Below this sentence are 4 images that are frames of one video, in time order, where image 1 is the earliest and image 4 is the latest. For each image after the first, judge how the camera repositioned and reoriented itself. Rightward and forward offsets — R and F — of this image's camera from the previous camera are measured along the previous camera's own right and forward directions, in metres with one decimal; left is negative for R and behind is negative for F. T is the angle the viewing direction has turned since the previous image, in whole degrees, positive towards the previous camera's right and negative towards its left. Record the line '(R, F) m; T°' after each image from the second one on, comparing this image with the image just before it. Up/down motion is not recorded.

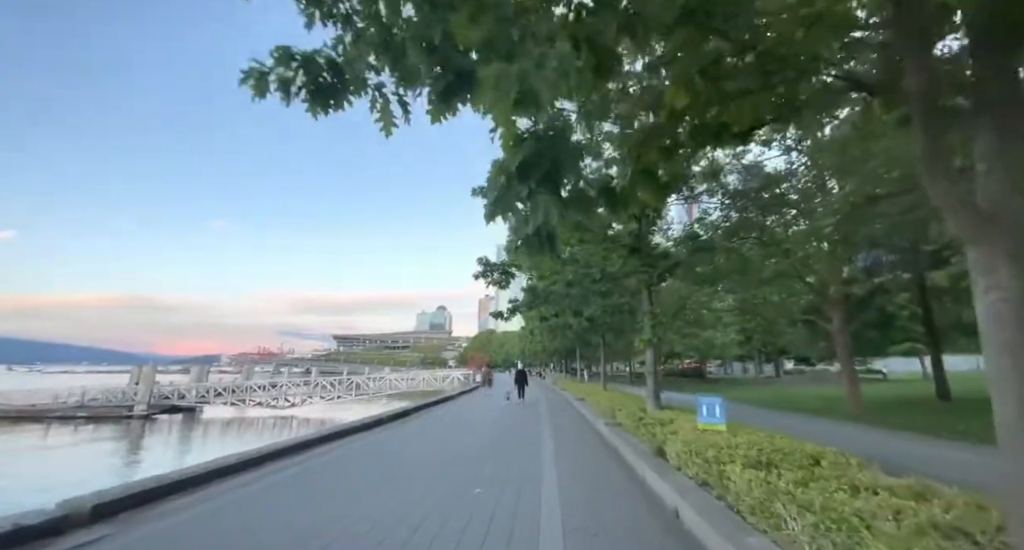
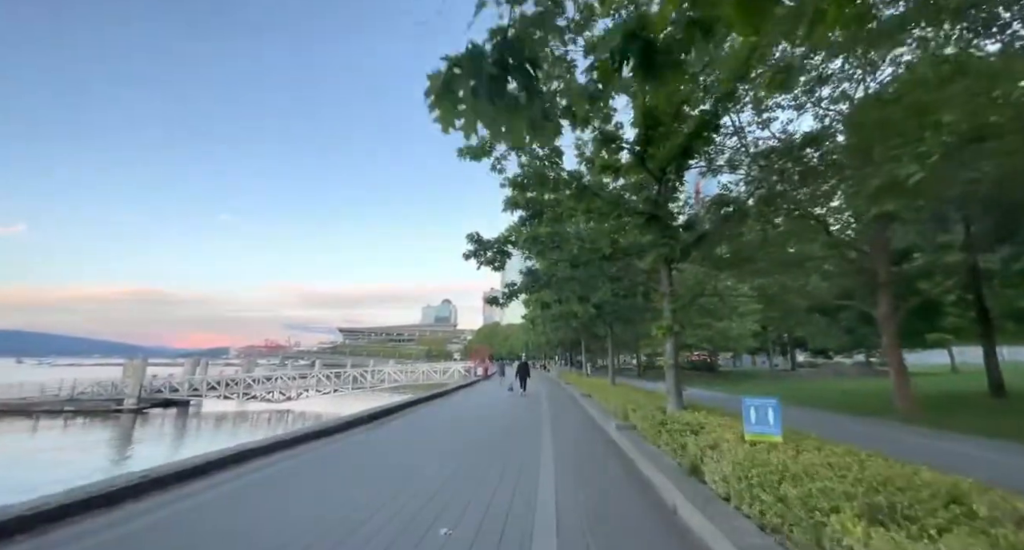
(+0.1, +0.6) m; -1°
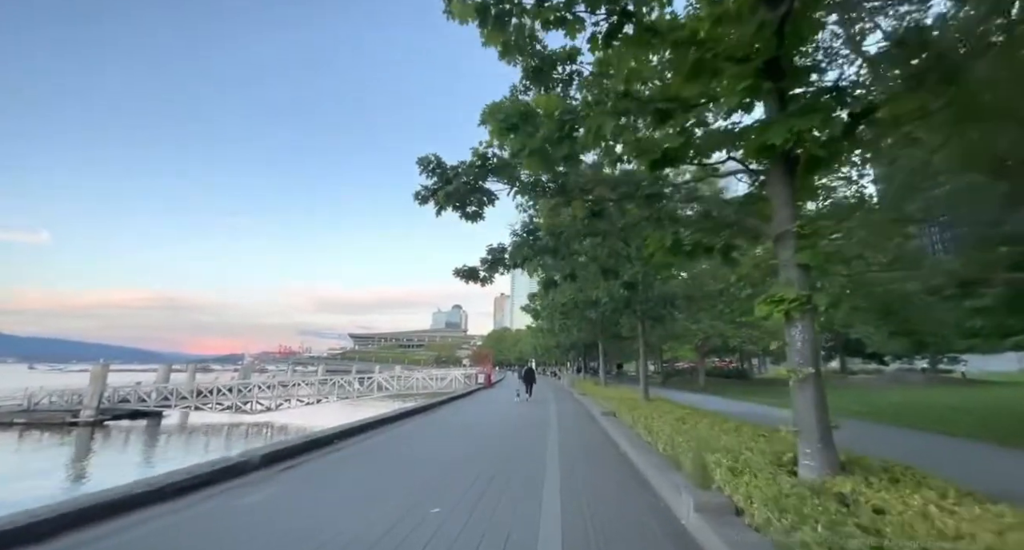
(+0.1, +1.5) m; -1°
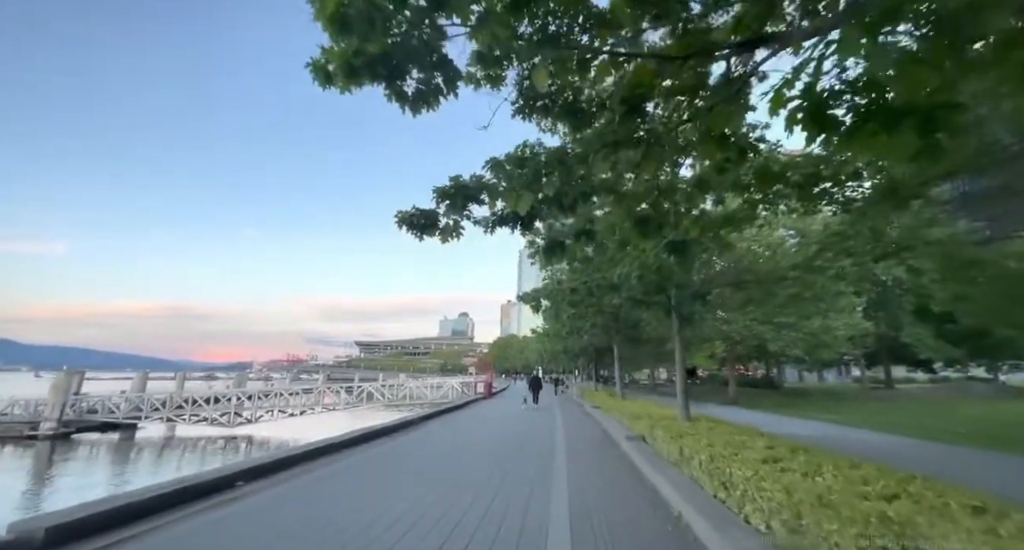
(+0.1, +1.0) m; -1°
